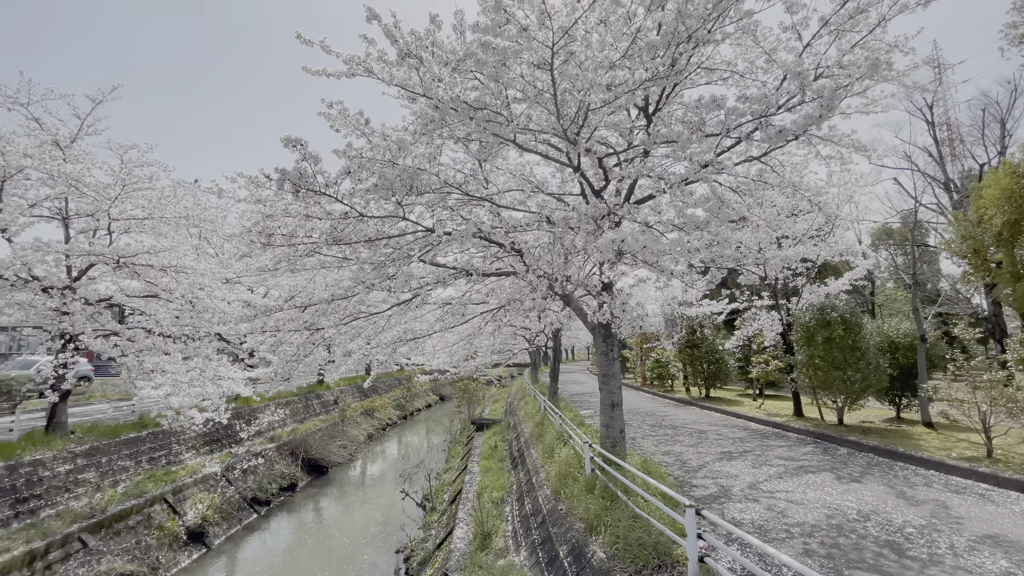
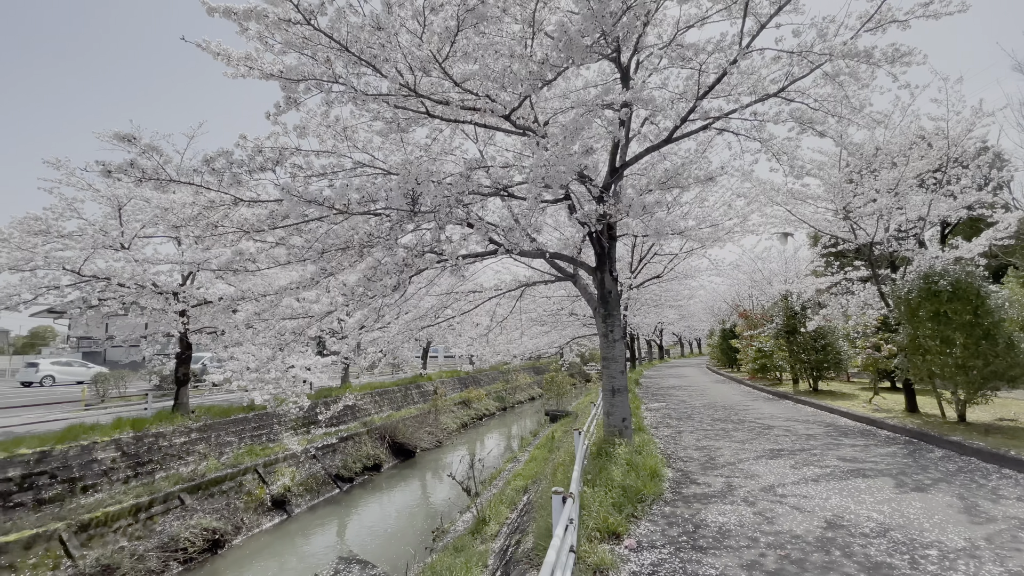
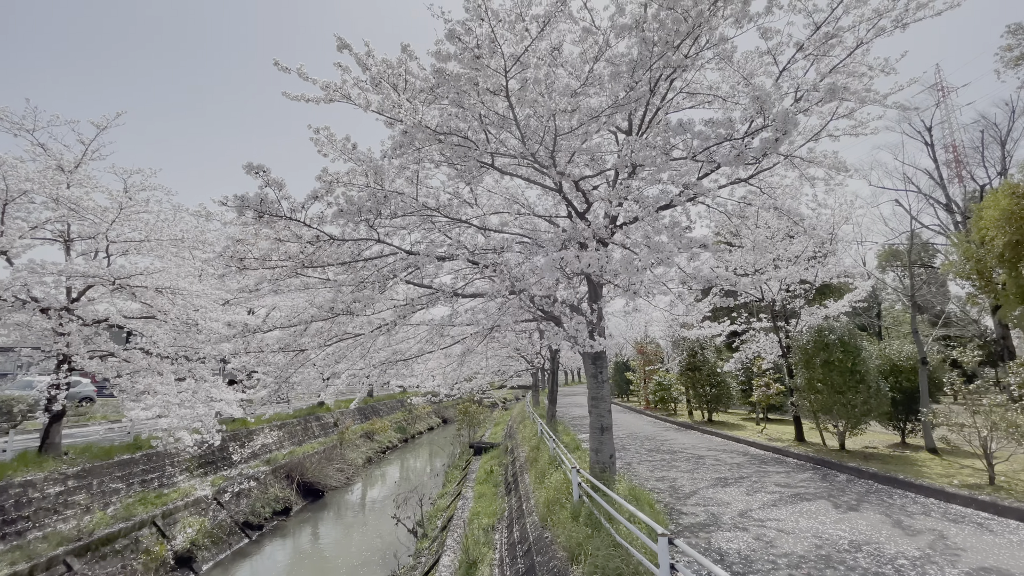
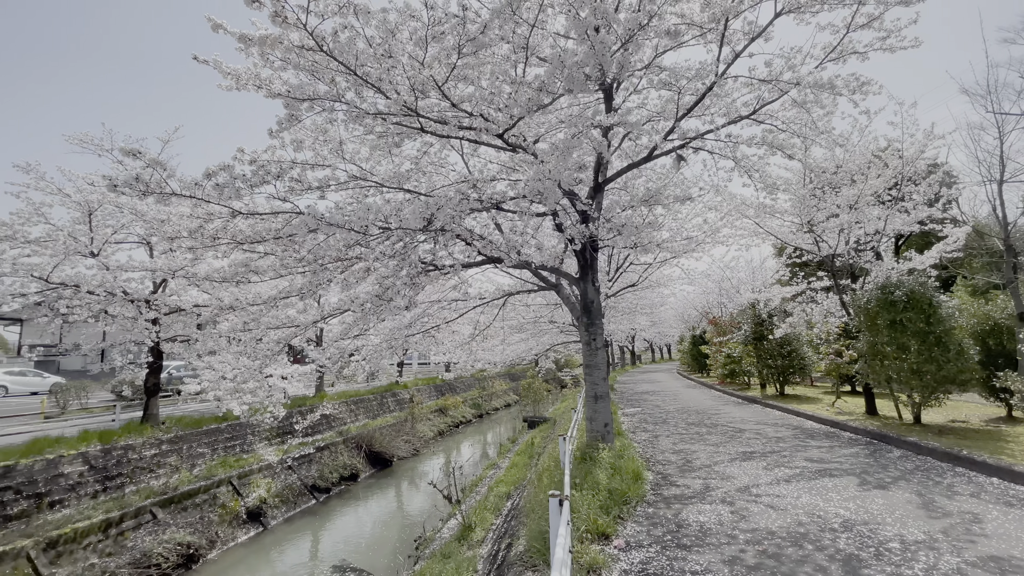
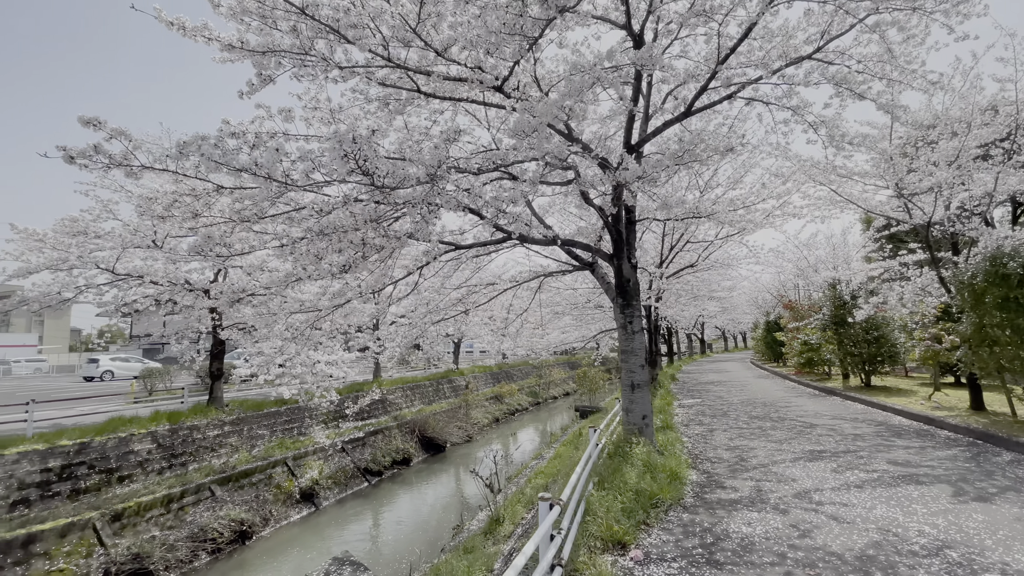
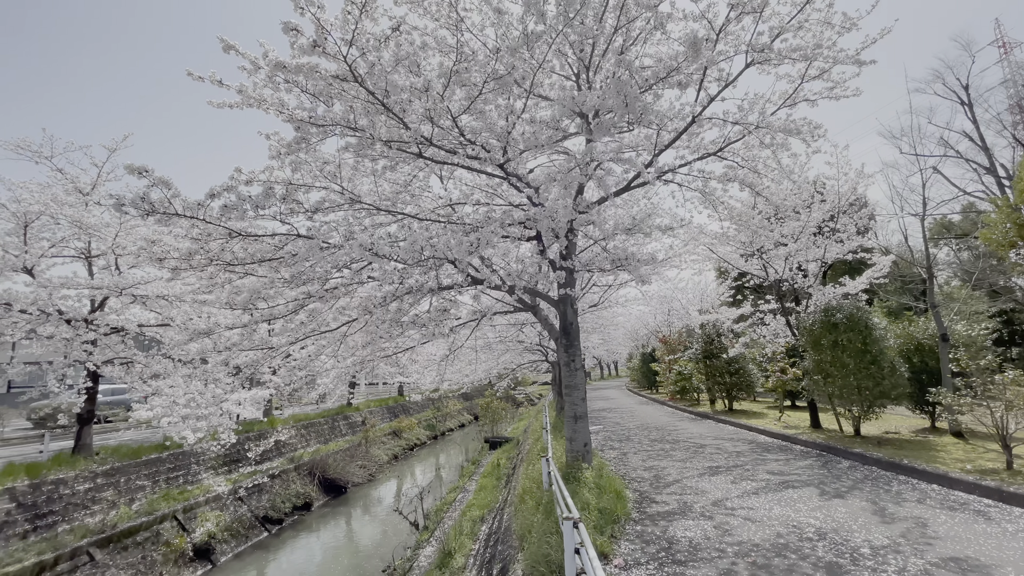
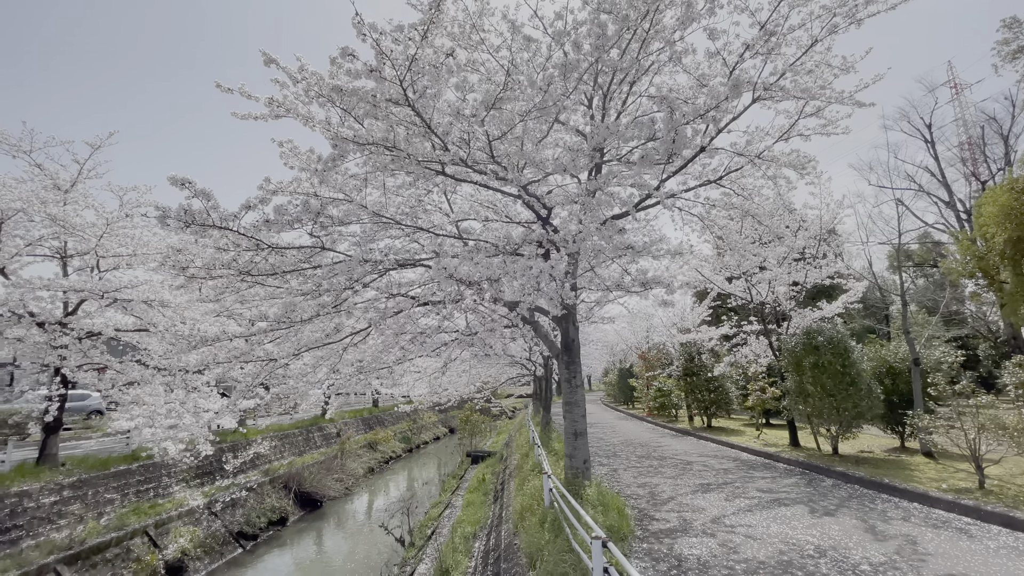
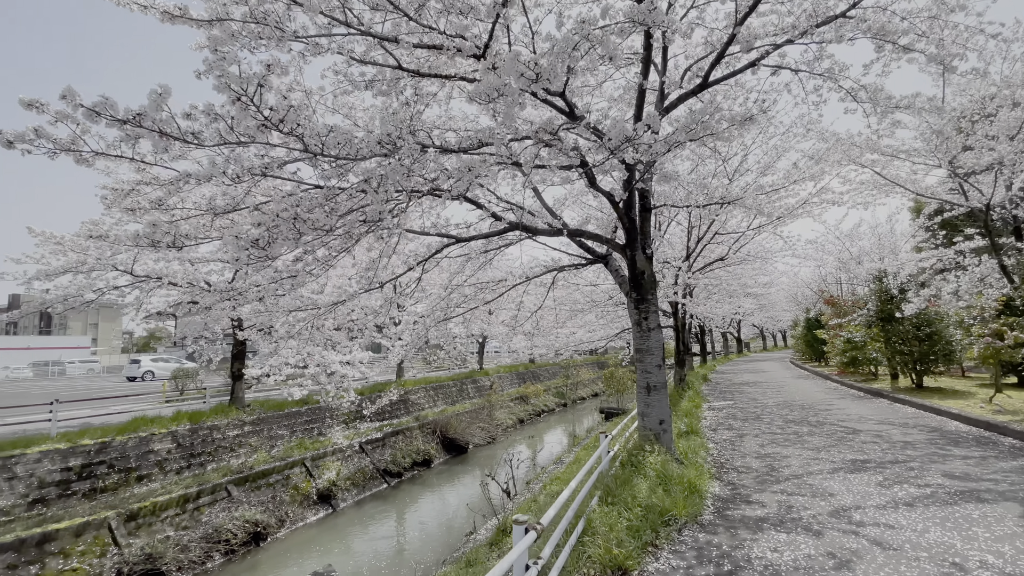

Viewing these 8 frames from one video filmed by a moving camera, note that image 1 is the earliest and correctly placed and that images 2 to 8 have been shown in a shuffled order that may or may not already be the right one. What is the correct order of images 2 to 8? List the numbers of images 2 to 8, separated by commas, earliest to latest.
3, 7, 6, 4, 2, 5, 8
